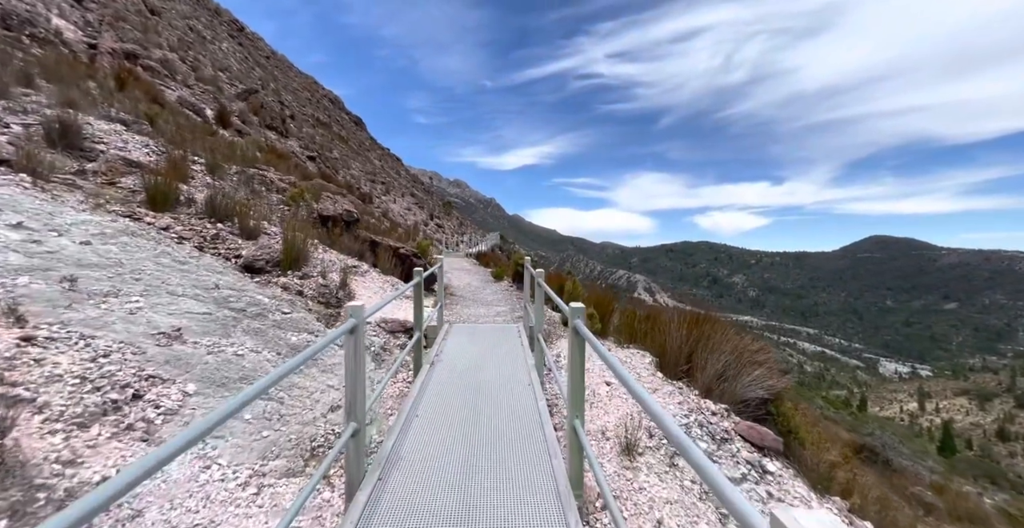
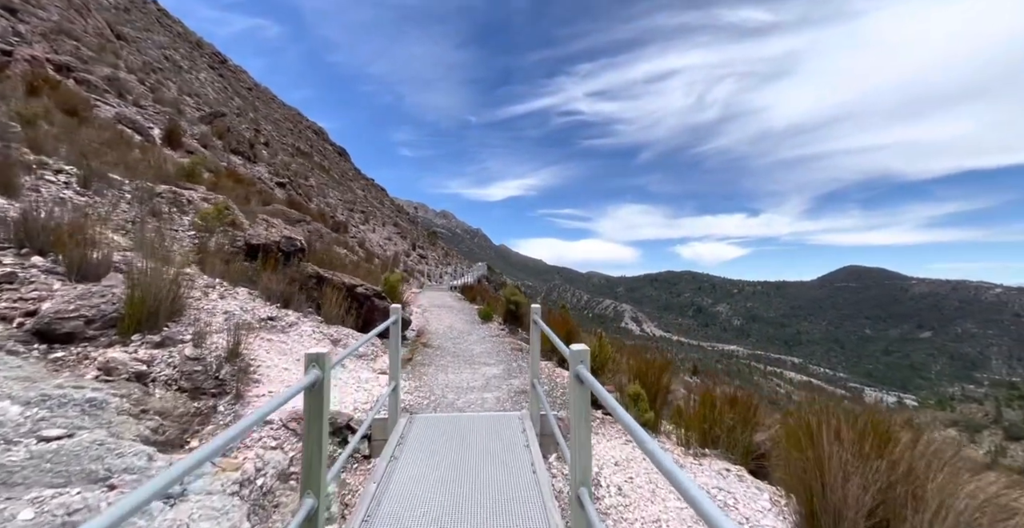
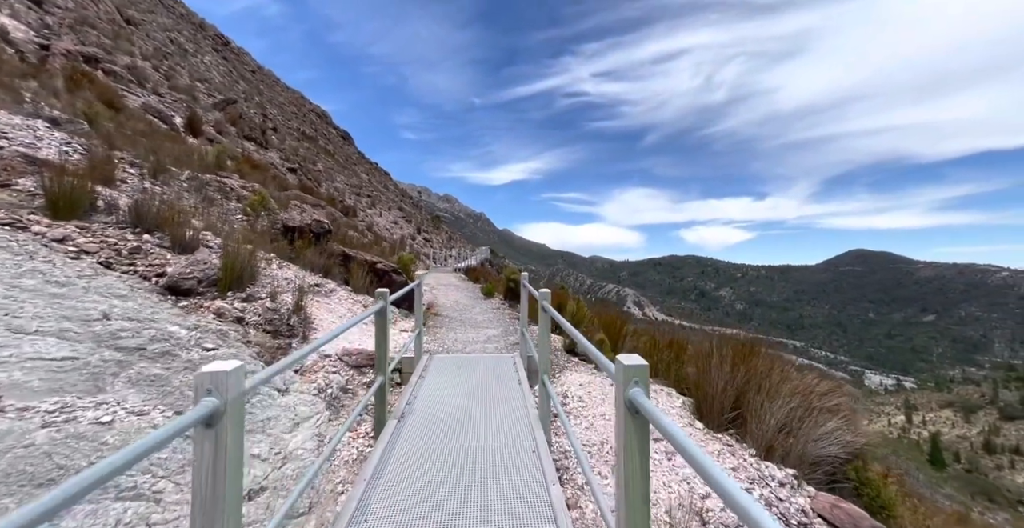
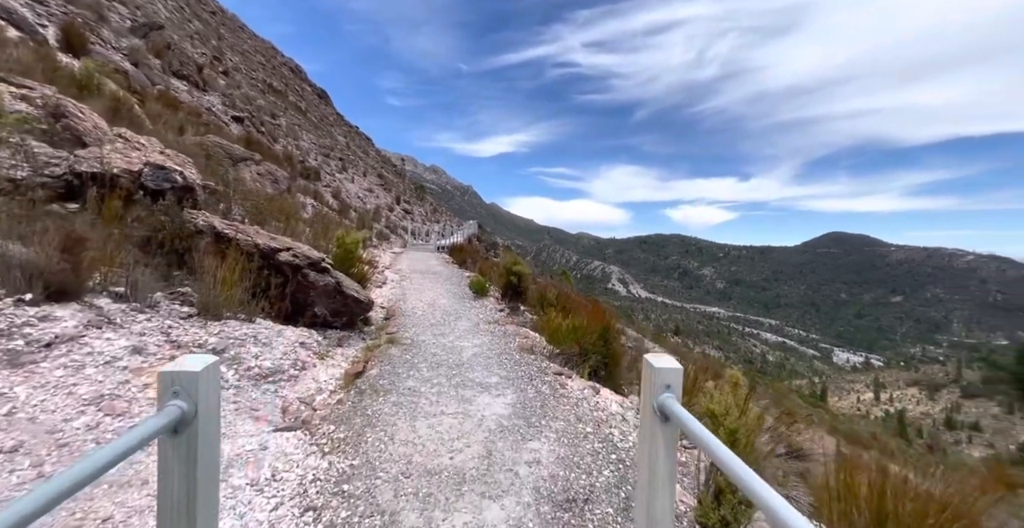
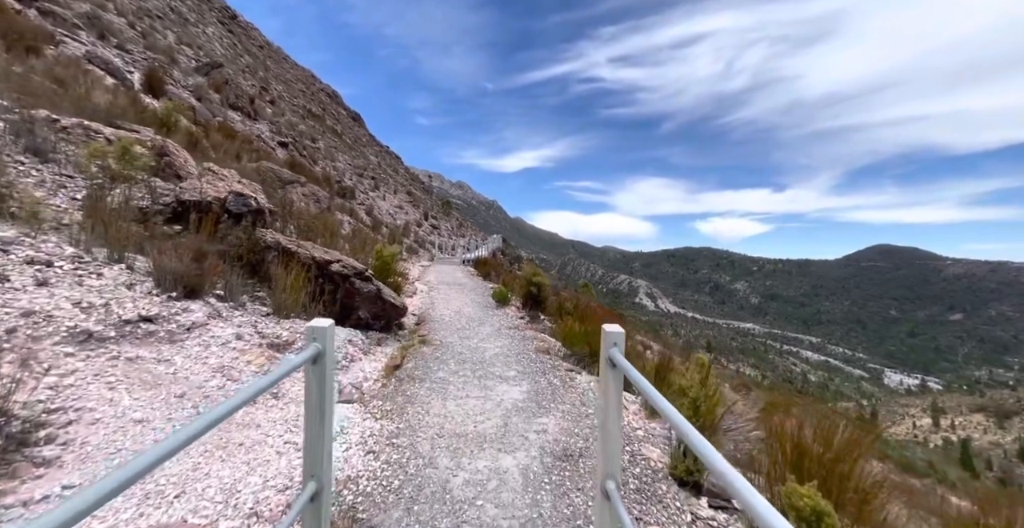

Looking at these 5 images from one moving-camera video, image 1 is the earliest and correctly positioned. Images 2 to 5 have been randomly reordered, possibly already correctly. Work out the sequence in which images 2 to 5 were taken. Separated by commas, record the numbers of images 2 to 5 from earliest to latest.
3, 2, 5, 4
